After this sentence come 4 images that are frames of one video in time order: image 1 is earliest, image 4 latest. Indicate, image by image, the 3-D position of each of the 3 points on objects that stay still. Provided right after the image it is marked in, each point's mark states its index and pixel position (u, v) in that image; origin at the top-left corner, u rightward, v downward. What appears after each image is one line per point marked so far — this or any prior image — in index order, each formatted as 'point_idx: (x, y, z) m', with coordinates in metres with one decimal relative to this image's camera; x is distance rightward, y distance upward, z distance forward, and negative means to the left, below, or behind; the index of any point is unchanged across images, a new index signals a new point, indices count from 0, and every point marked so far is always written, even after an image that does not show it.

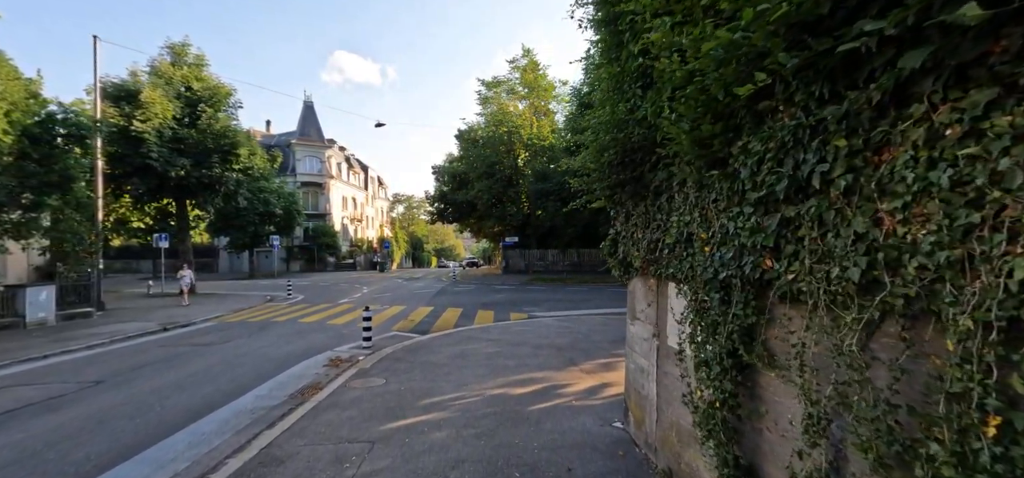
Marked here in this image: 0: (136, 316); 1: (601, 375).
0: (-14.9, -3.1, +17.1) m
1: (+1.4, -2.2, +6.9) m
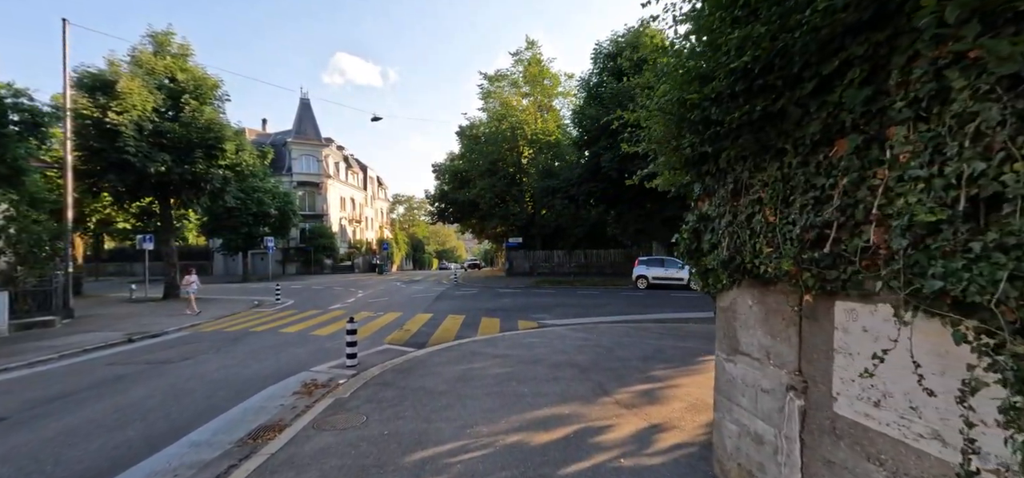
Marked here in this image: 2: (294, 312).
0: (-14.6, -3.1, +15.5) m
1: (+1.6, -2.1, +5.3) m
2: (-9.1, -3.1, +18.0) m
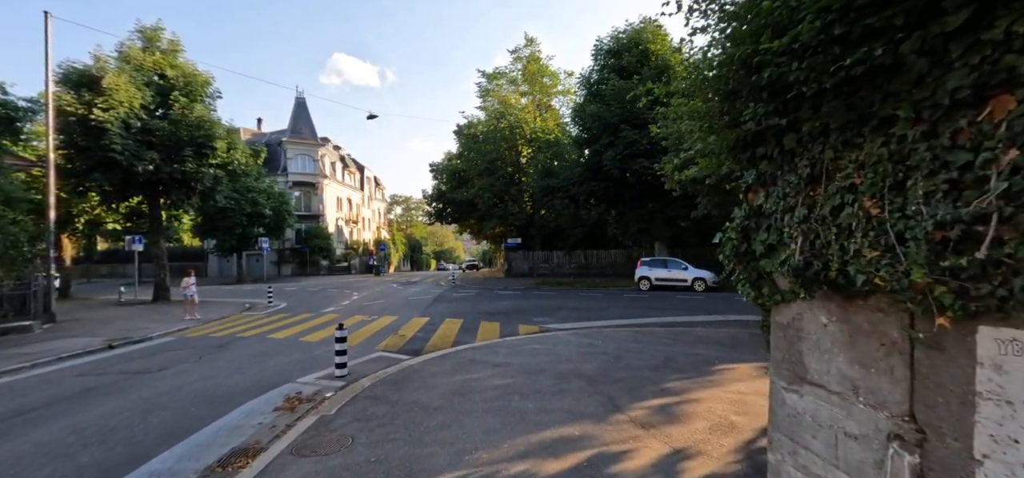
0: (-14.6, -3.1, +14.9) m
1: (+1.7, -2.1, +4.7) m
2: (-9.1, -3.1, +17.3) m
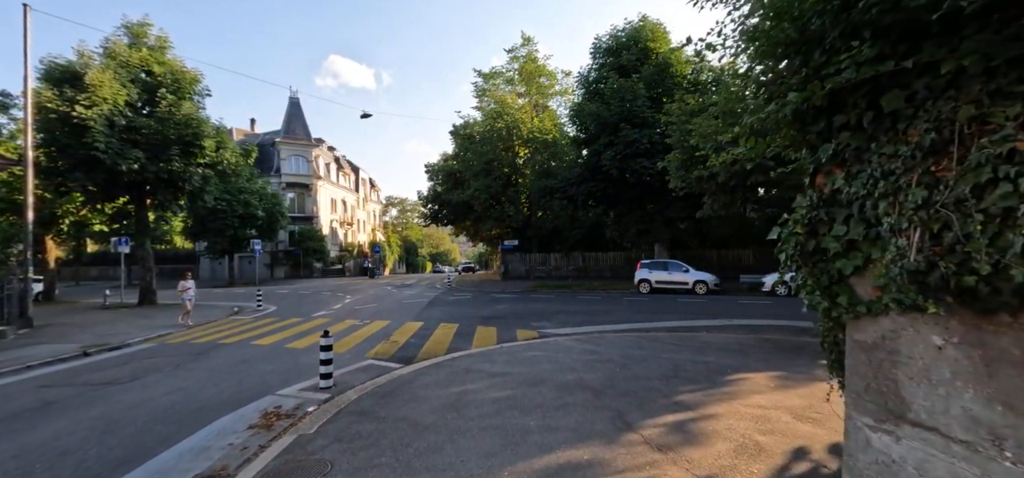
0: (-14.7, -3.2, +14.2) m
1: (+1.7, -2.1, +4.2) m
2: (-9.2, -3.1, +16.7) m
